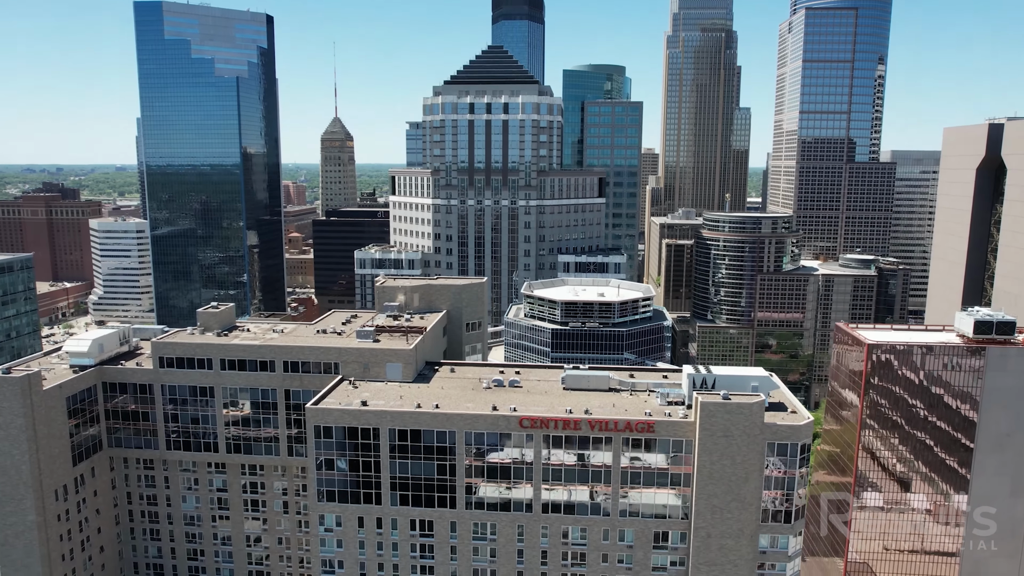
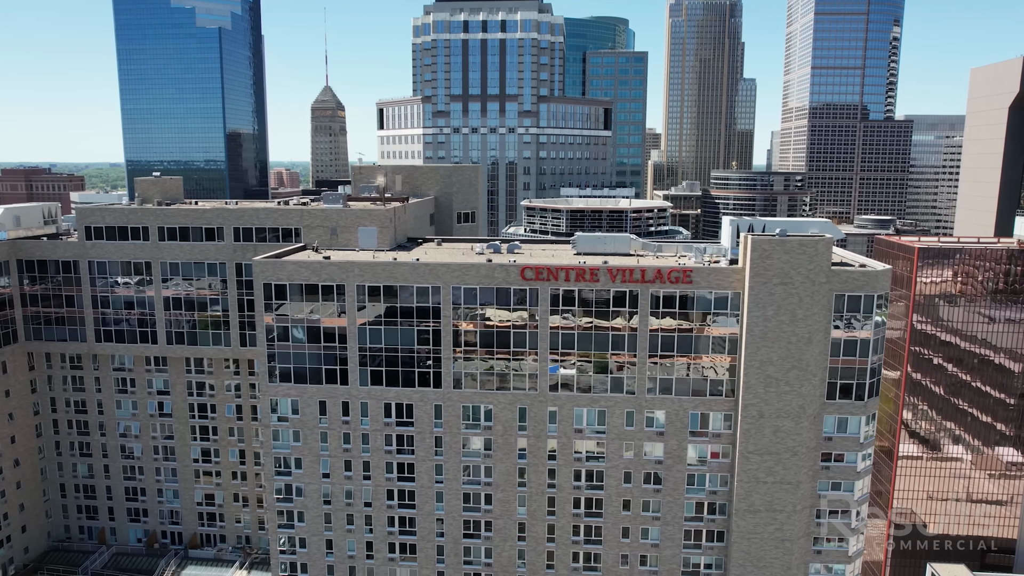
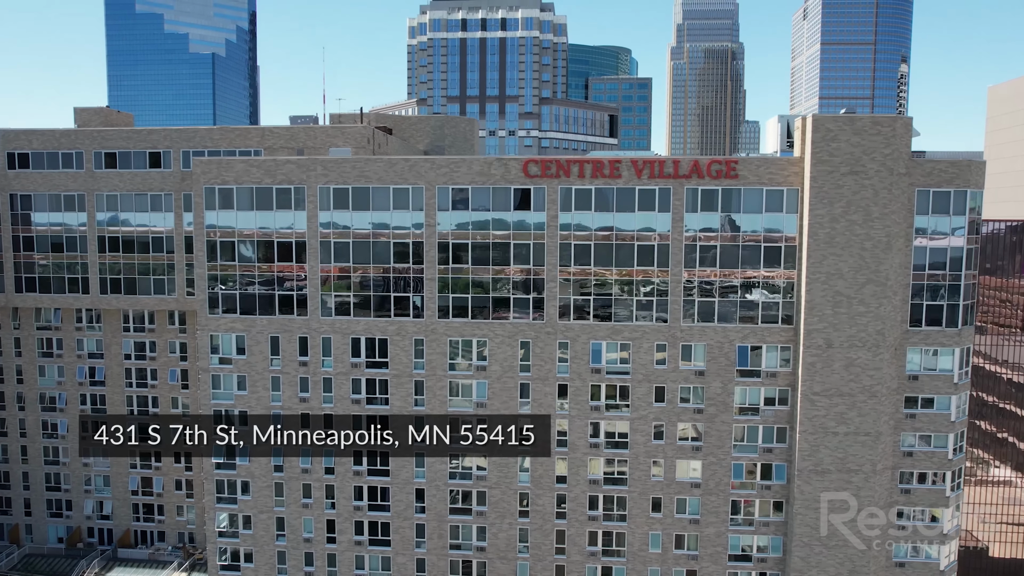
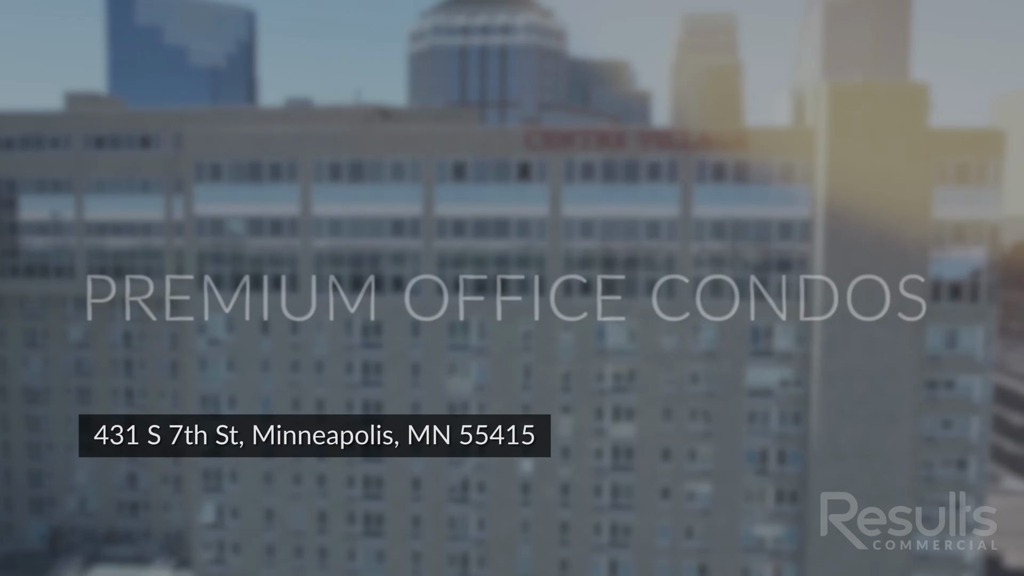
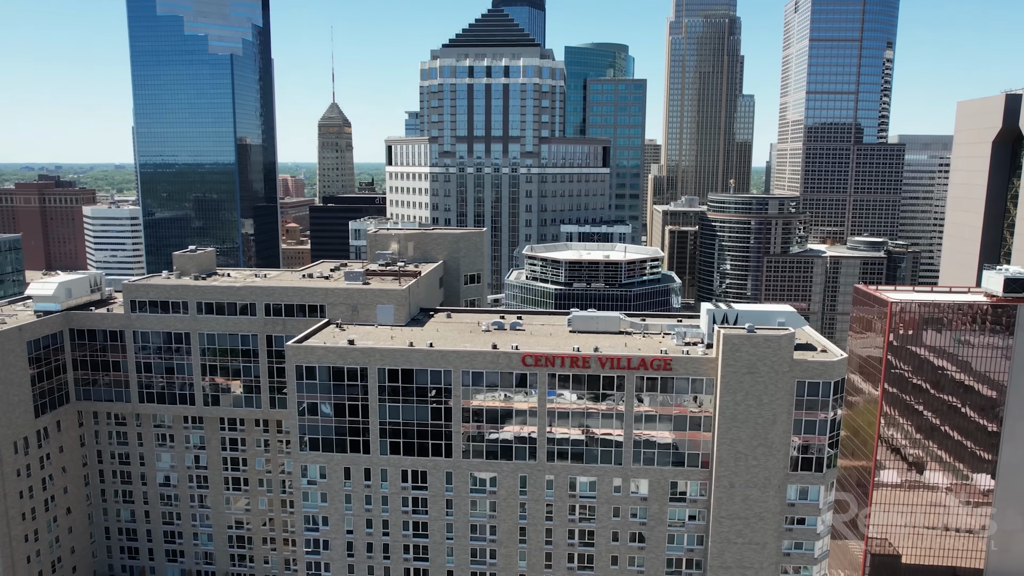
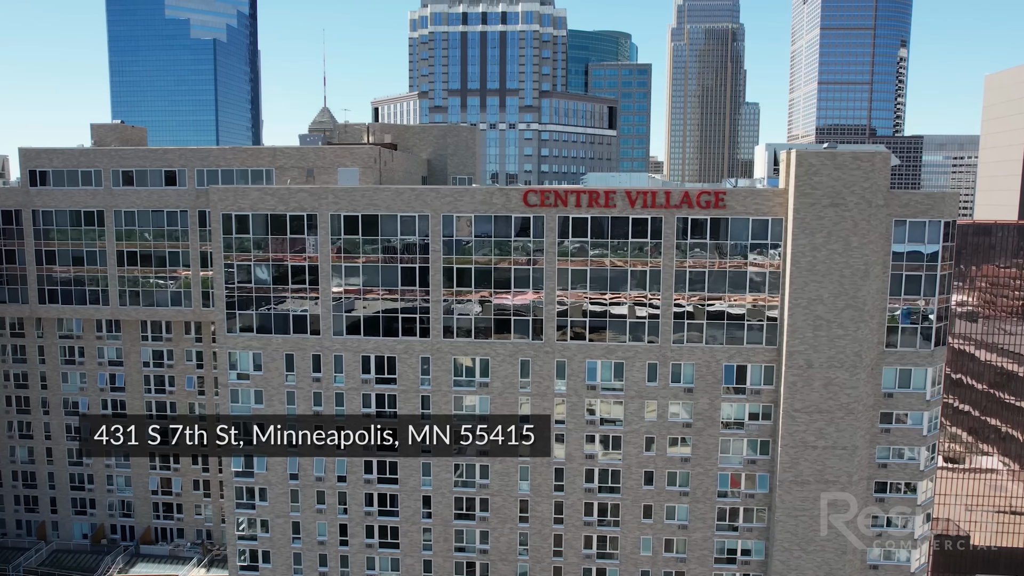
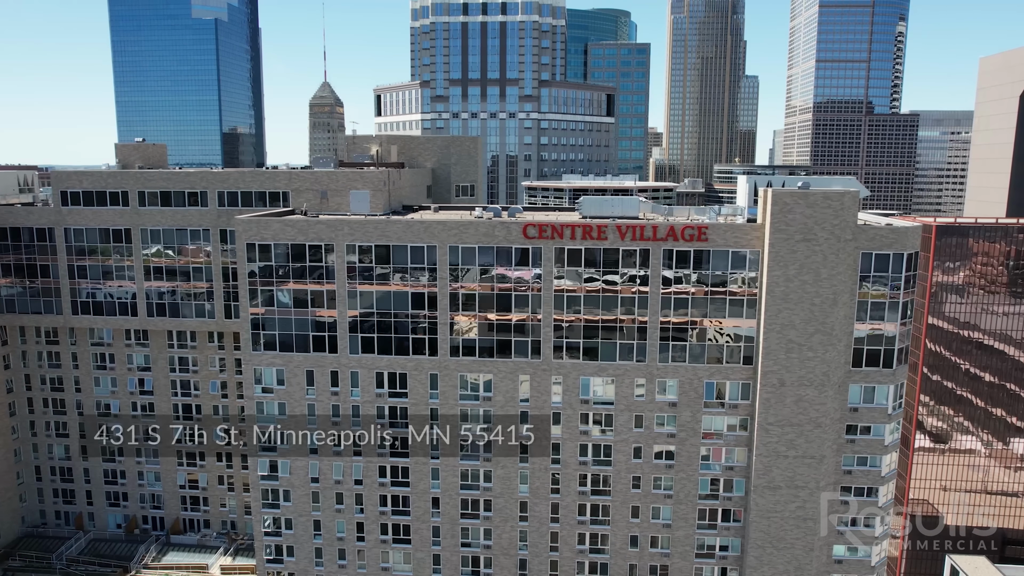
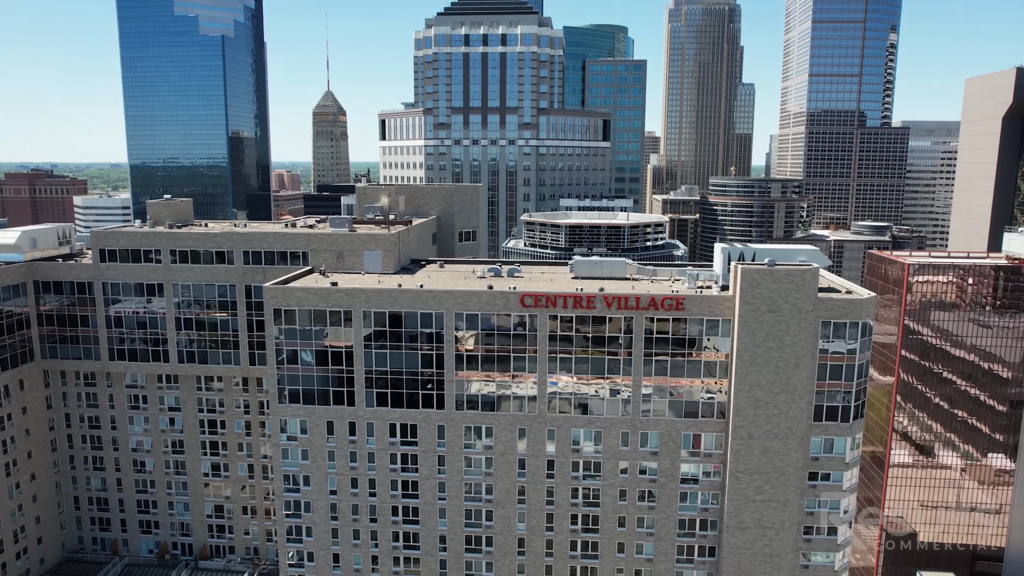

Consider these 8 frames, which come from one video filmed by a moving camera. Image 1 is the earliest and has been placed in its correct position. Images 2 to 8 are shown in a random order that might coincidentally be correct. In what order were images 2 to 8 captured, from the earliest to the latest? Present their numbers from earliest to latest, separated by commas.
5, 8, 2, 7, 6, 3, 4
